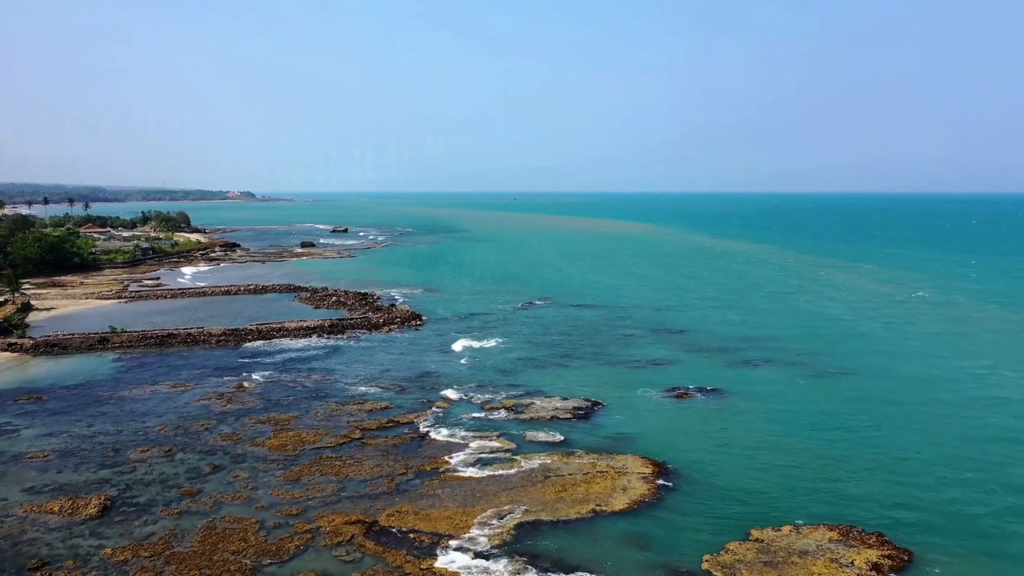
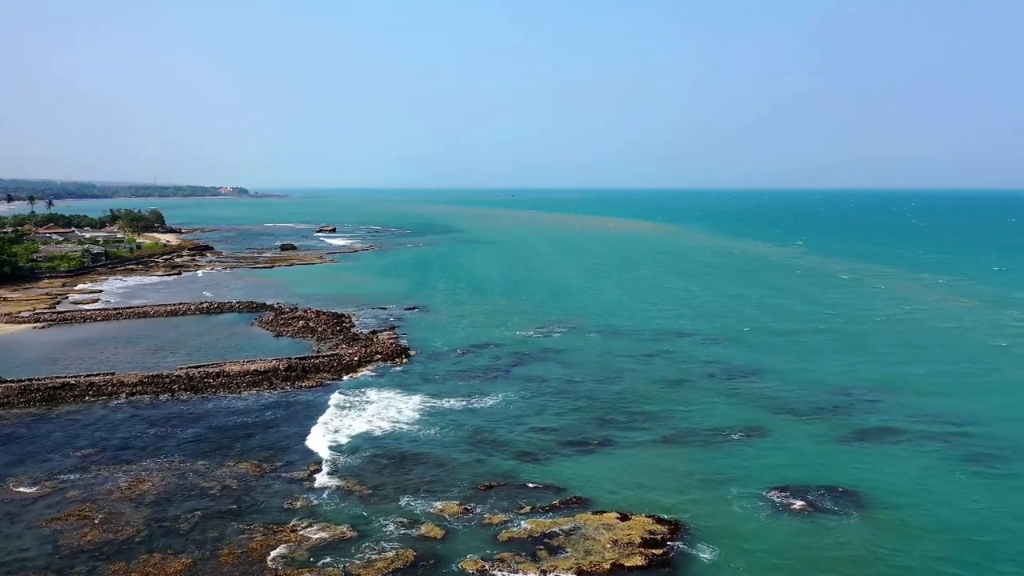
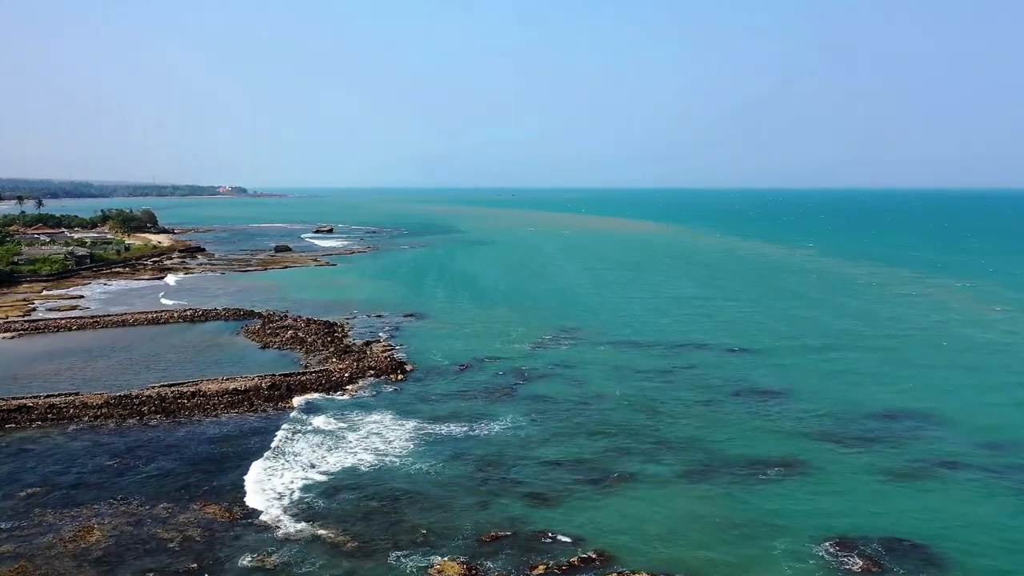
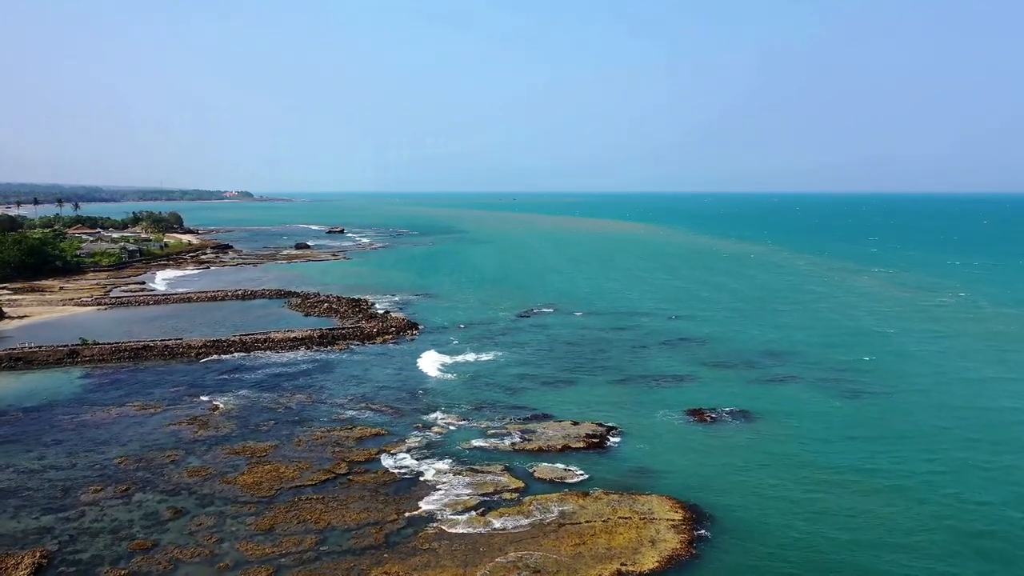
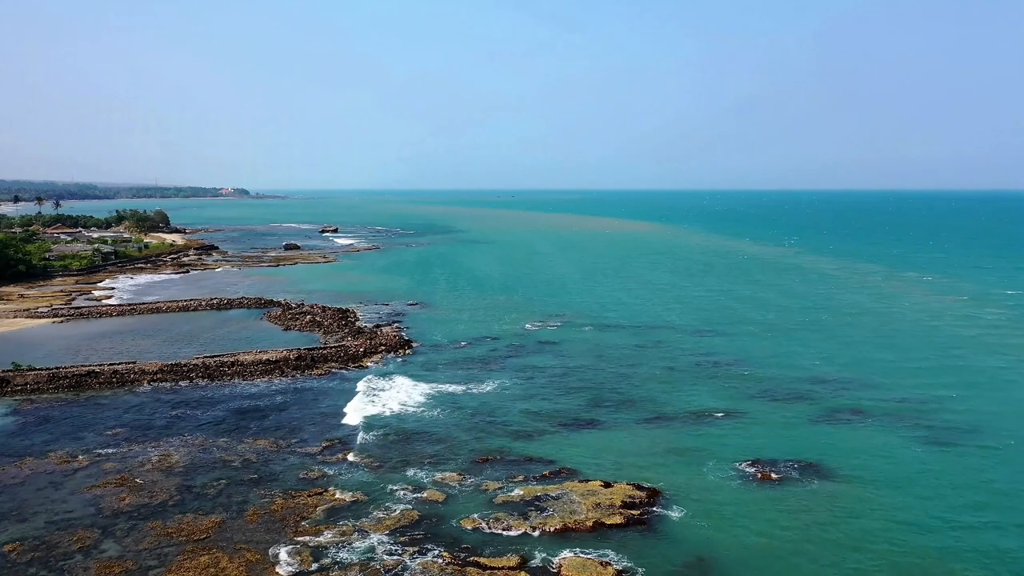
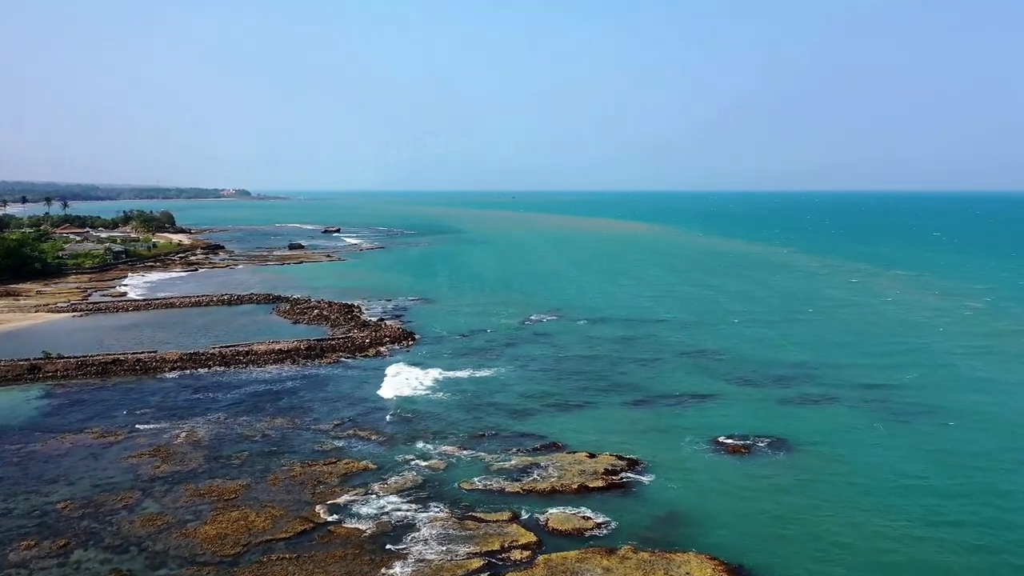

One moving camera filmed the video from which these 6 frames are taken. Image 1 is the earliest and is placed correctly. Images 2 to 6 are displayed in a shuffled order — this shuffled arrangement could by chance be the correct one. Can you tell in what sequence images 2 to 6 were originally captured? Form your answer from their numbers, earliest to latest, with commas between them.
4, 6, 5, 2, 3
